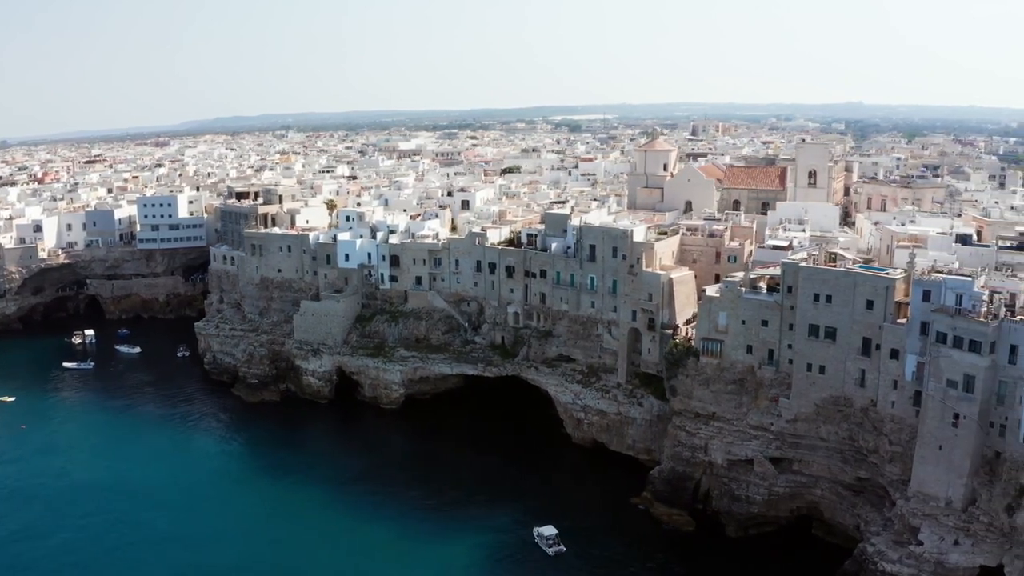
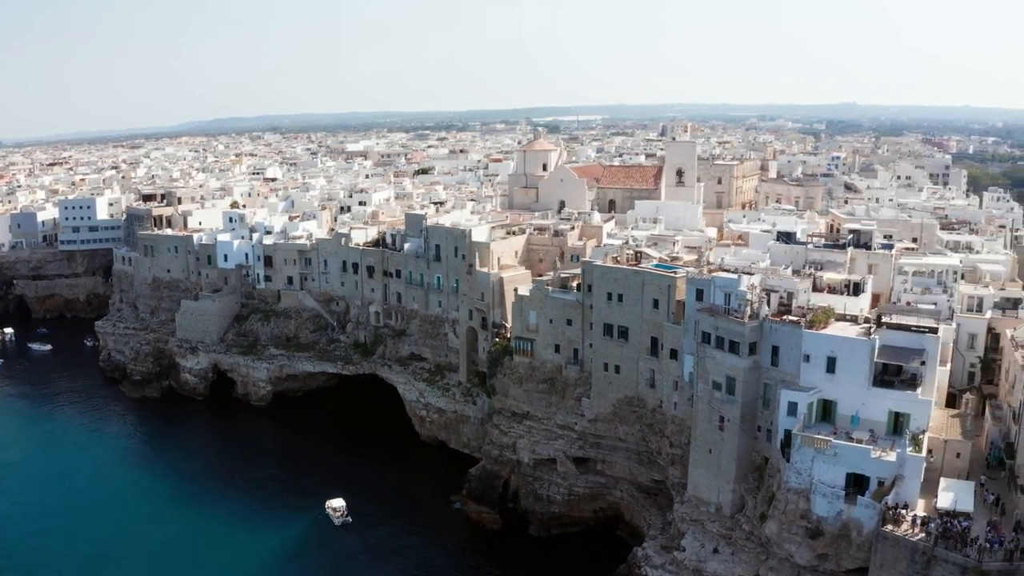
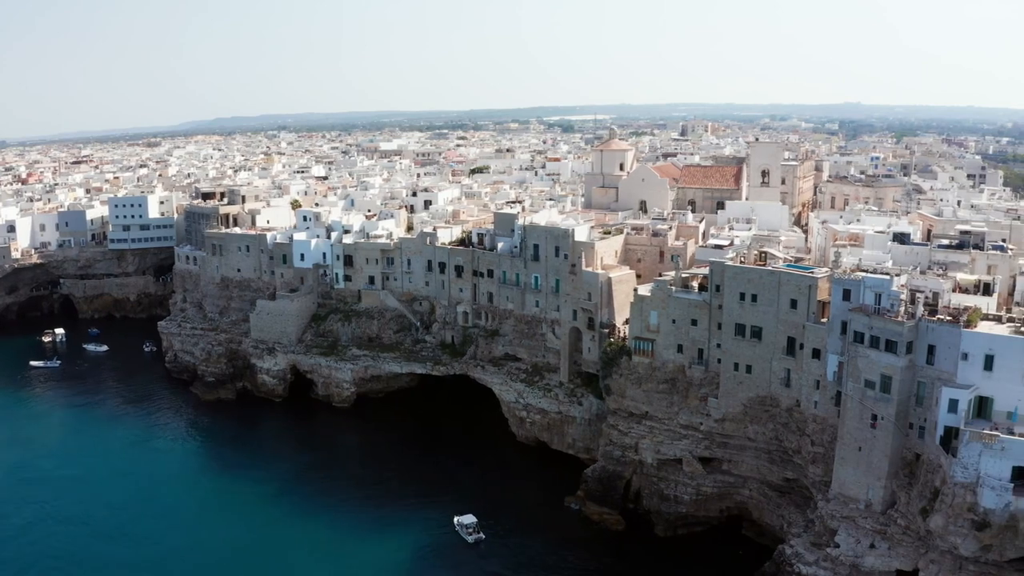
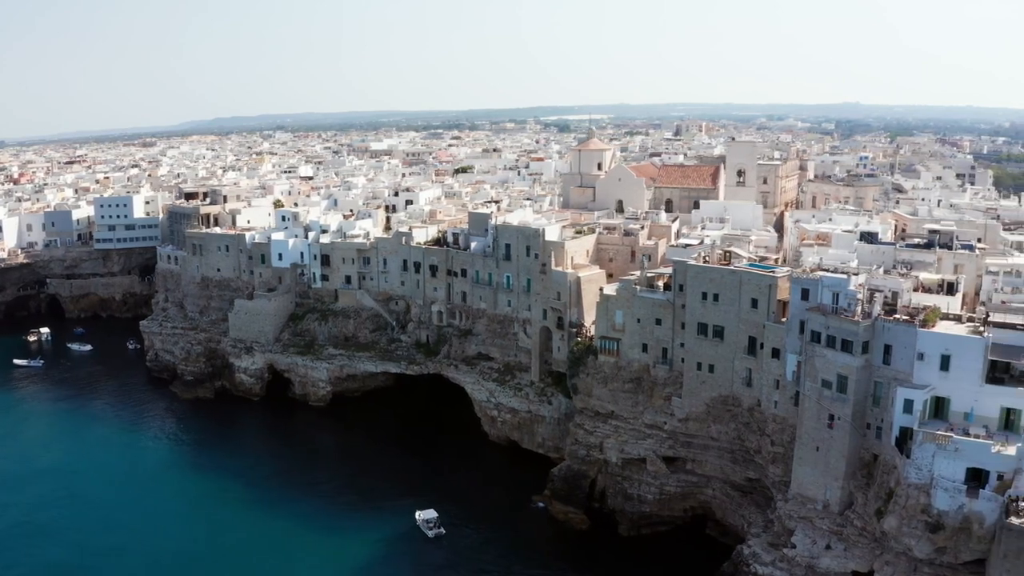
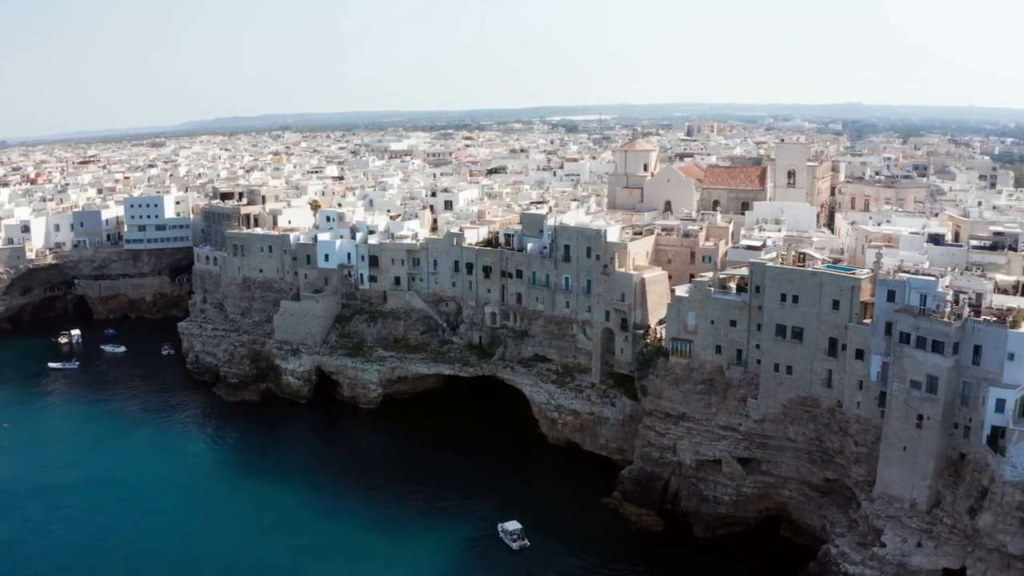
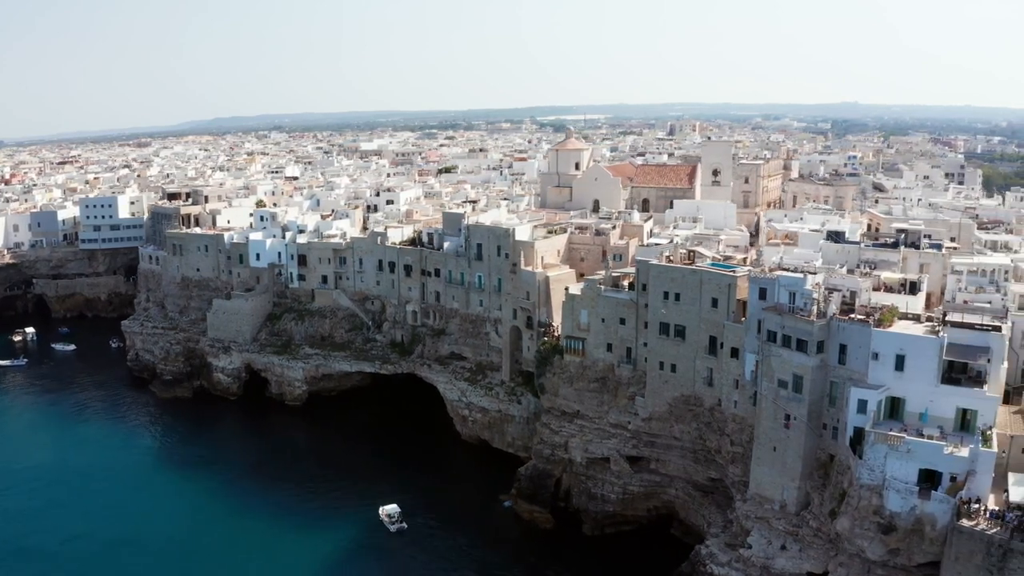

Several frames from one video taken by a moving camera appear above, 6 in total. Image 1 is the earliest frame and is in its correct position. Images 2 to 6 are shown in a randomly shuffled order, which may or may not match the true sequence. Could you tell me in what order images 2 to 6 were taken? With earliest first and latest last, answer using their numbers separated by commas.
5, 3, 4, 6, 2
